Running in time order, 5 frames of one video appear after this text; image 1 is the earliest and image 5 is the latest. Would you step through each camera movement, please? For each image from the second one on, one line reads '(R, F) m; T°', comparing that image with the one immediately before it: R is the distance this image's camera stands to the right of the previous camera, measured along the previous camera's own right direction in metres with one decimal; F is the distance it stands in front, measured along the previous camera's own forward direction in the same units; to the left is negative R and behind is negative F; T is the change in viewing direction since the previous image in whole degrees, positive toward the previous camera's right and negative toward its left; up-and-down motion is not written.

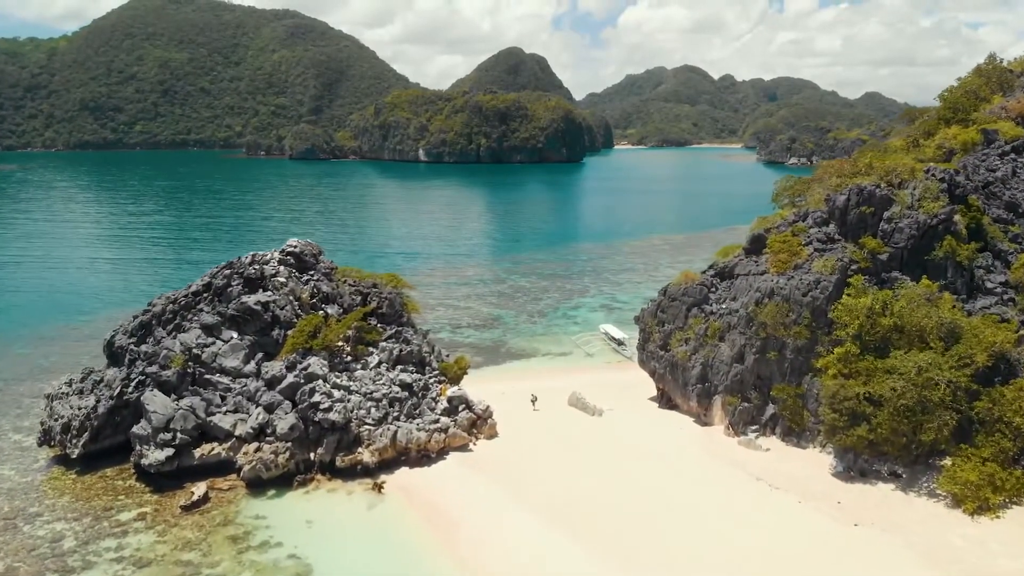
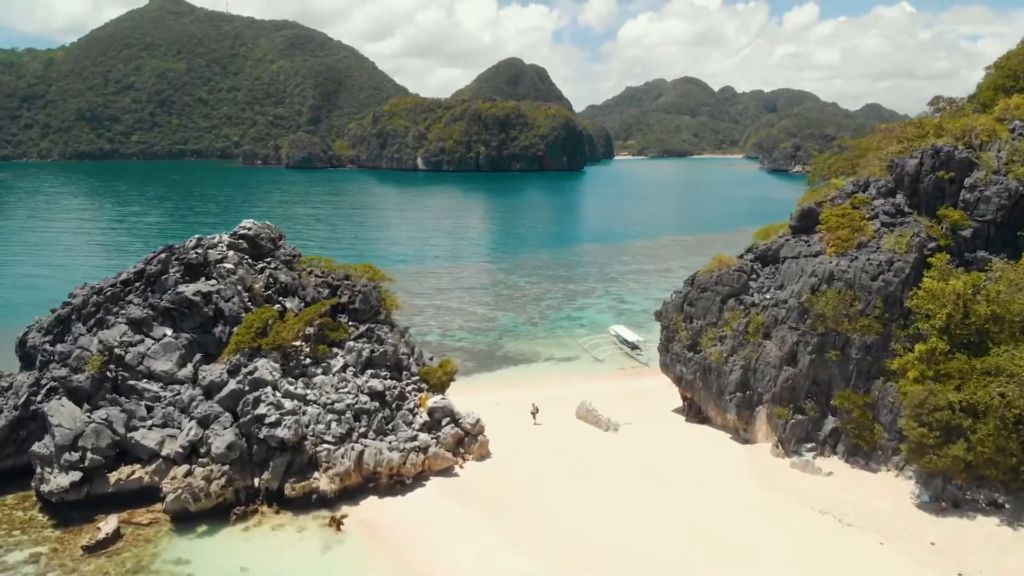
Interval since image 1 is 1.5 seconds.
(+0.2, +5.1) m; 0°
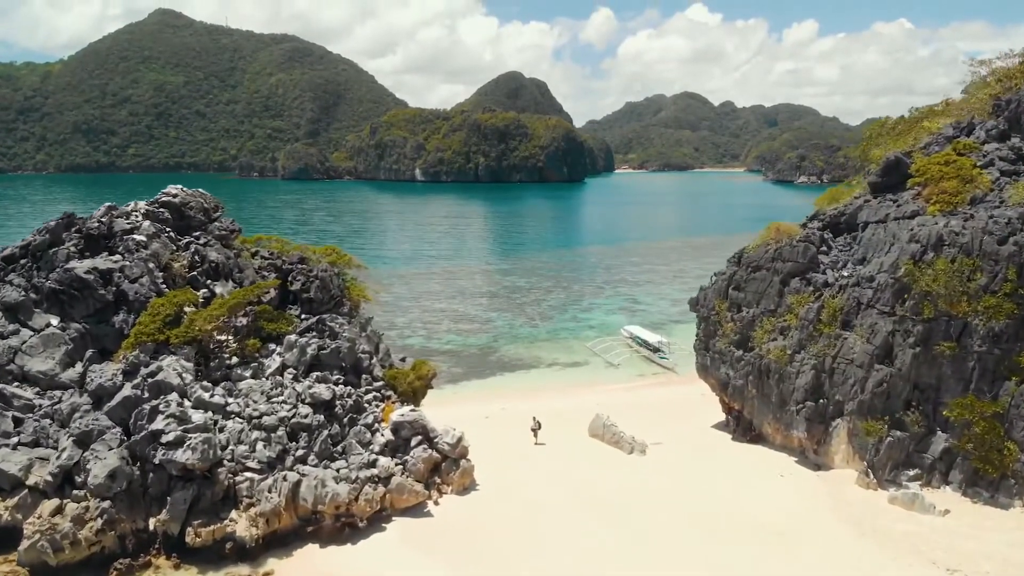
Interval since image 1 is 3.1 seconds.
(+0.2, +5.6) m; 0°
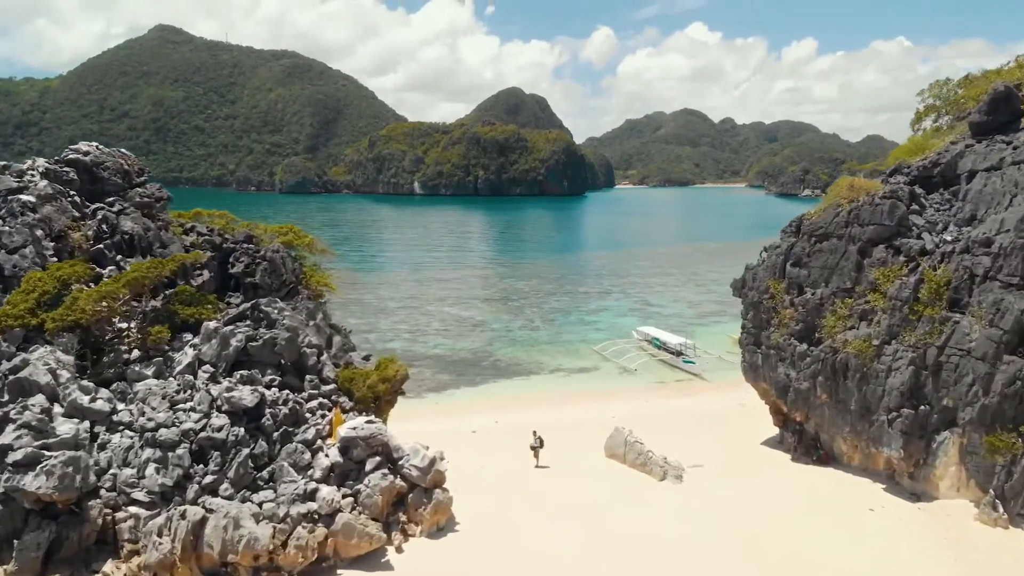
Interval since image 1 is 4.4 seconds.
(+0.1, +4.2) m; 0°
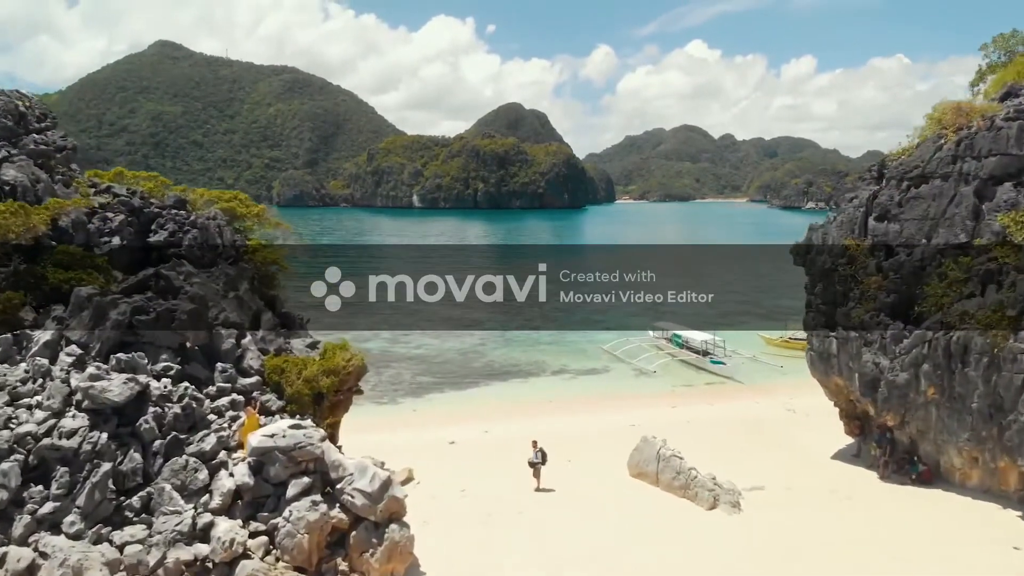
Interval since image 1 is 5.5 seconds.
(+0.1, +3.6) m; 0°
